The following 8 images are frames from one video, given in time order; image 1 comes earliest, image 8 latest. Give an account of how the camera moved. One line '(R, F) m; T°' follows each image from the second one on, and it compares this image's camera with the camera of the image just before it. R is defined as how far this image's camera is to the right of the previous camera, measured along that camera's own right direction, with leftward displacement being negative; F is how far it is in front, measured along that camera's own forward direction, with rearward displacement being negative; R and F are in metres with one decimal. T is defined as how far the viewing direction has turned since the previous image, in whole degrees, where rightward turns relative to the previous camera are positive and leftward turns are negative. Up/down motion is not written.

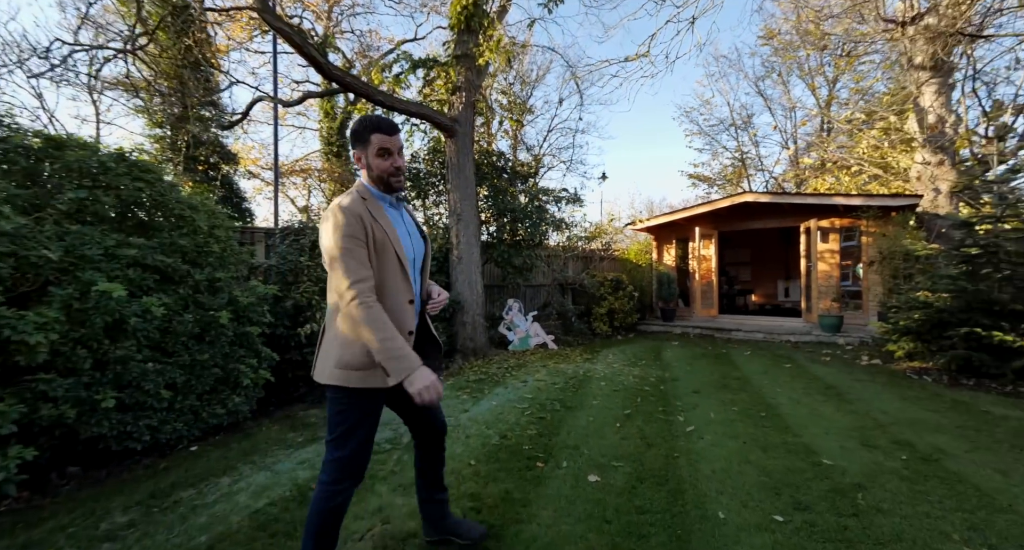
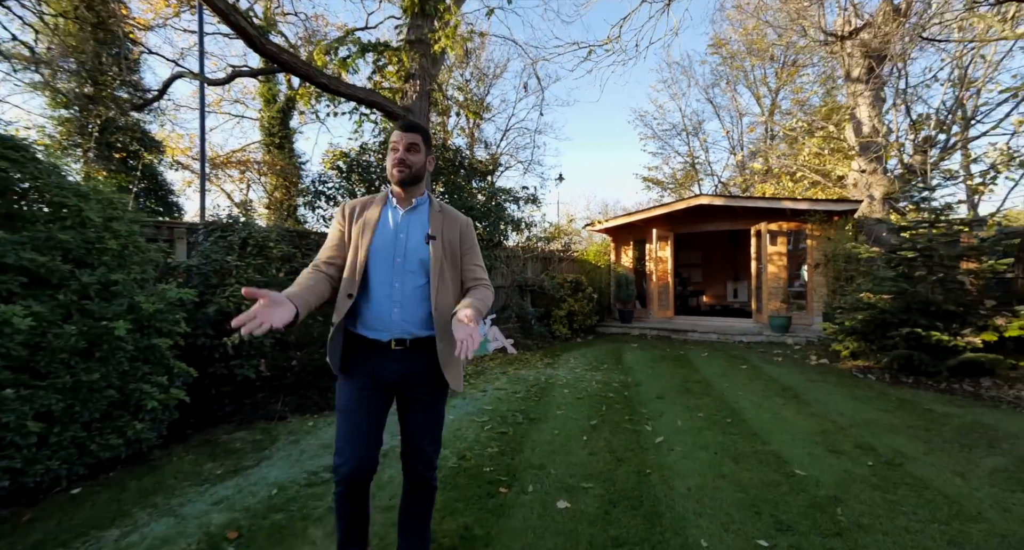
(0.0, +0.3) m; +6°
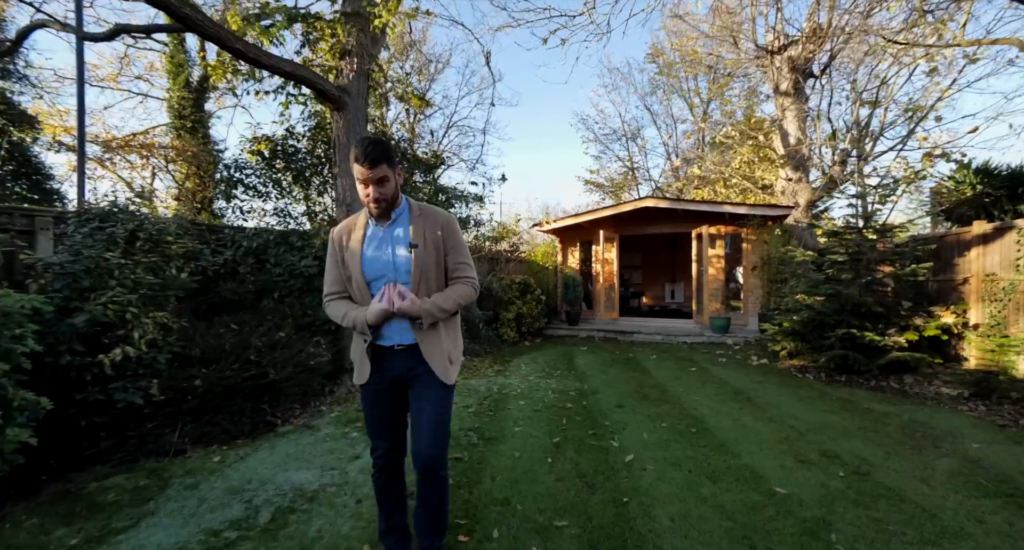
(-0.1, +0.4) m; +8°
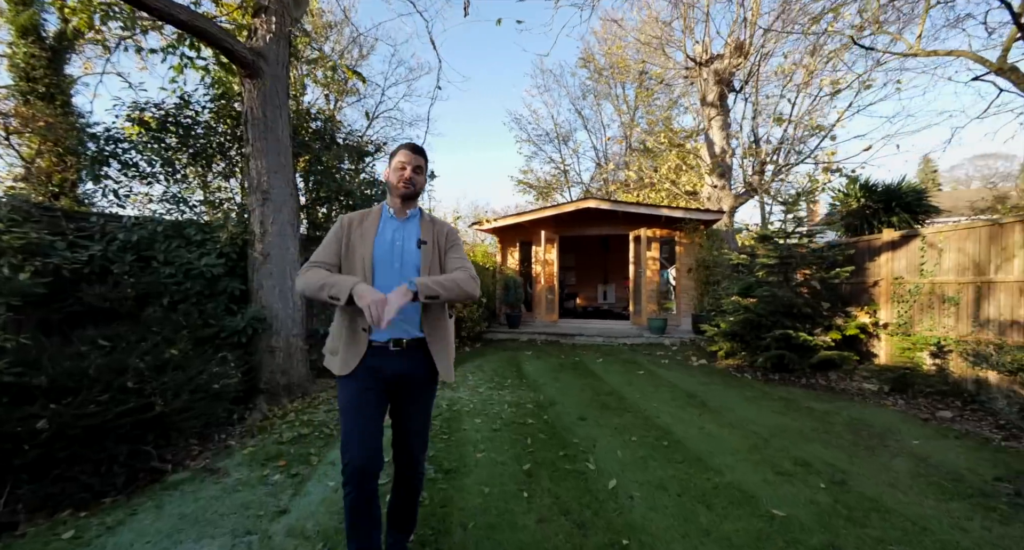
(-0.3, +0.5) m; +10°
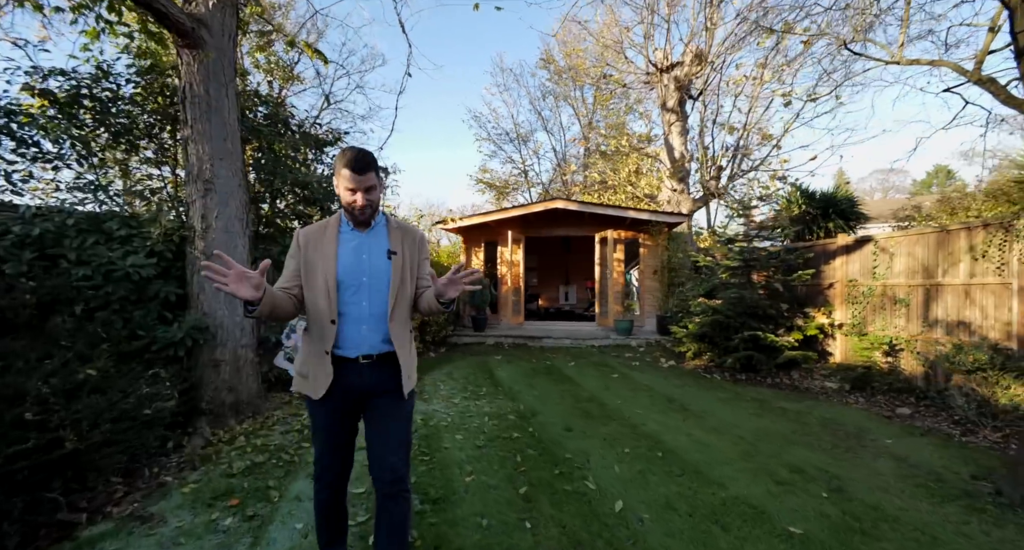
(-0.3, +0.3) m; +7°
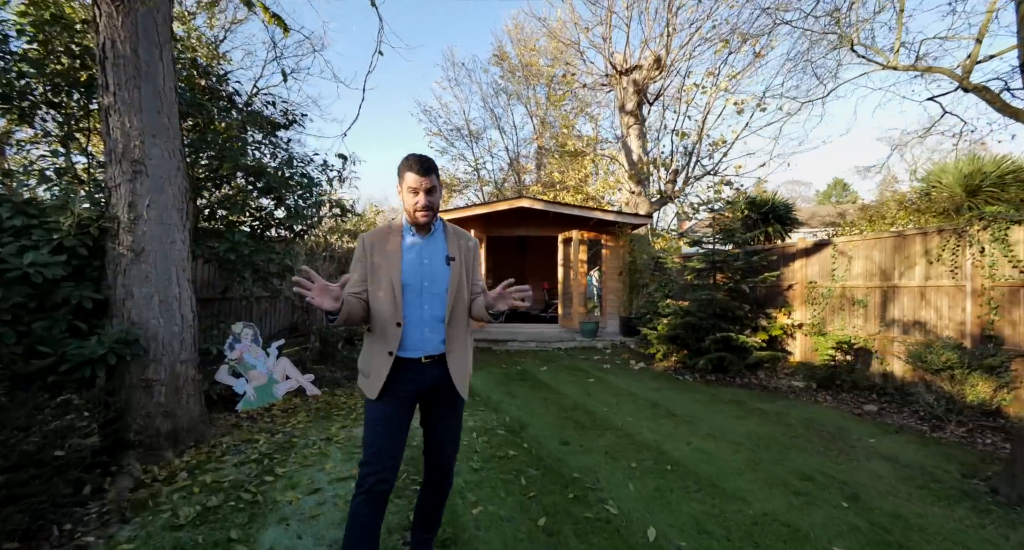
(-0.4, +0.4) m; +8°
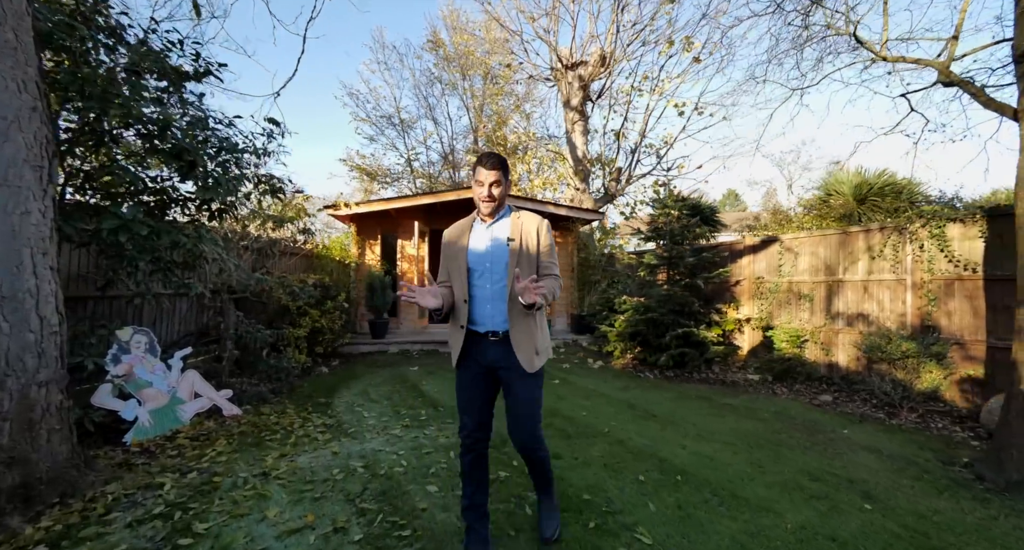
(-0.4, +0.6) m; +10°
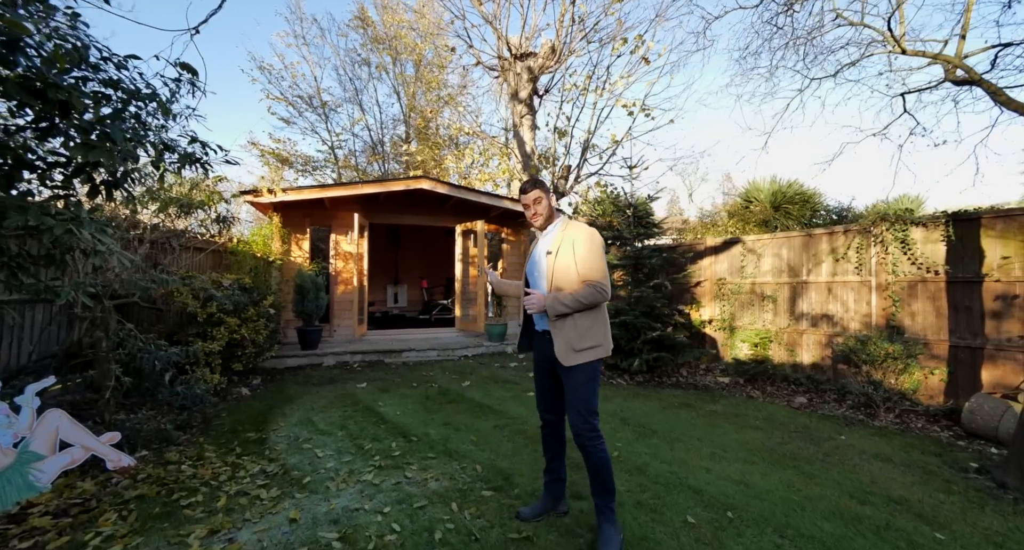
(-0.6, +0.7) m; +10°
